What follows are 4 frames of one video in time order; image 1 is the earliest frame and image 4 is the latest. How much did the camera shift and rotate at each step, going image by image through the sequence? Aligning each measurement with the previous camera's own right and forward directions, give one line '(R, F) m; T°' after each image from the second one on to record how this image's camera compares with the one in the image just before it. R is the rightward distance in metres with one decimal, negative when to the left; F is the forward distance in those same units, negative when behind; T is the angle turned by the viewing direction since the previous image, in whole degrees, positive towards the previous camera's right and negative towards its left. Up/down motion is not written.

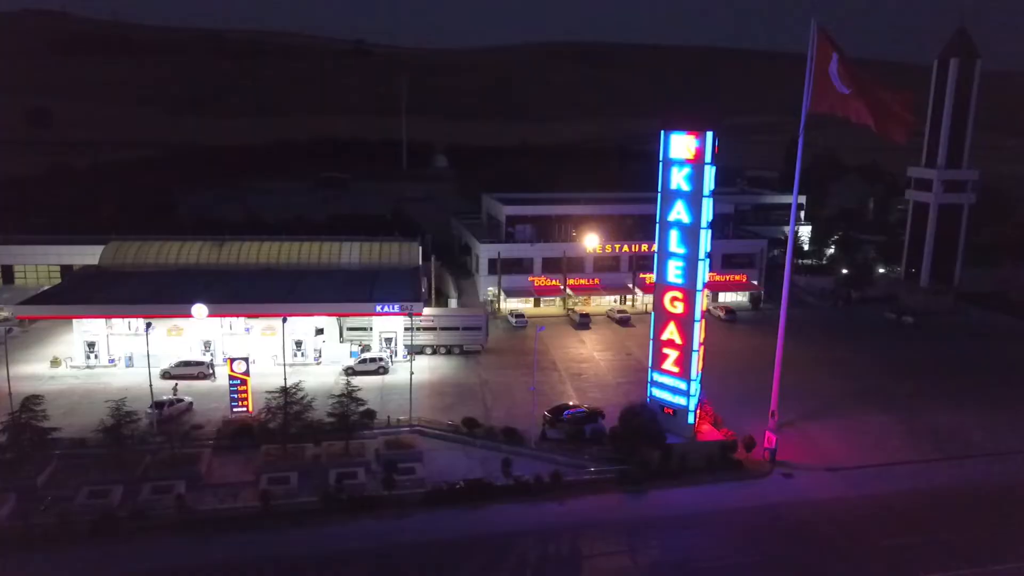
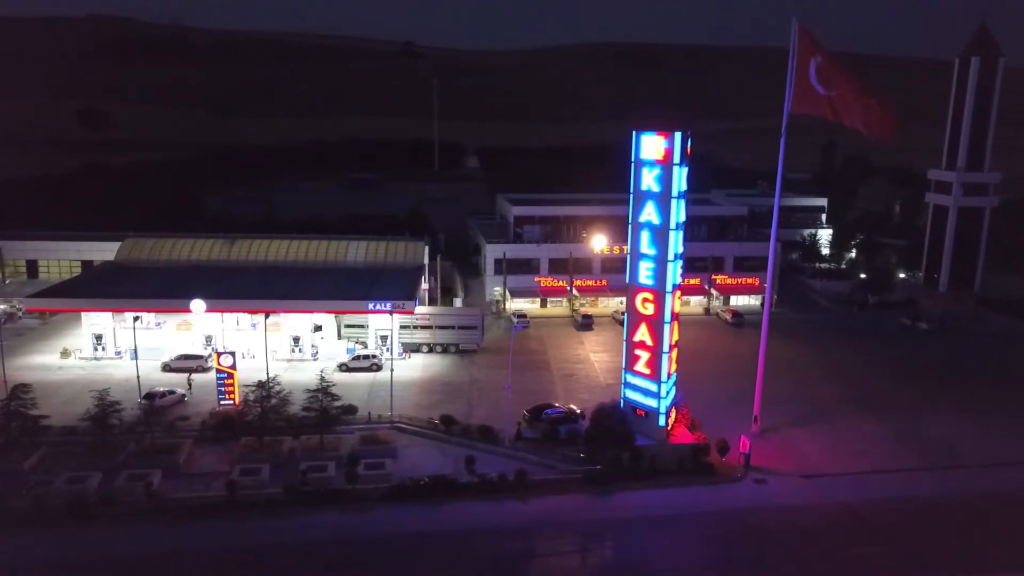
(+1.8, 0.0) m; -3°
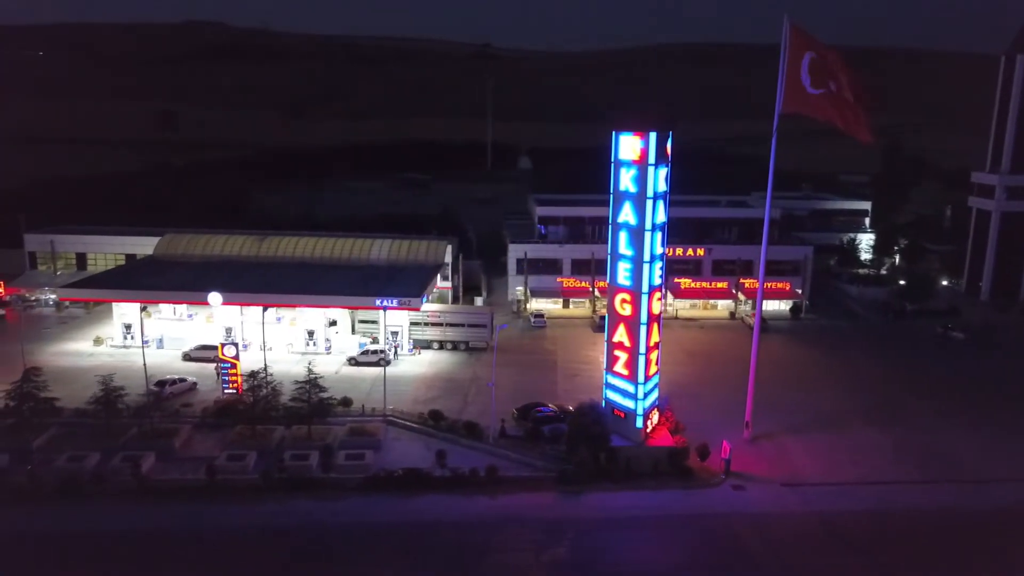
(+2.2, -0.1) m; -5°
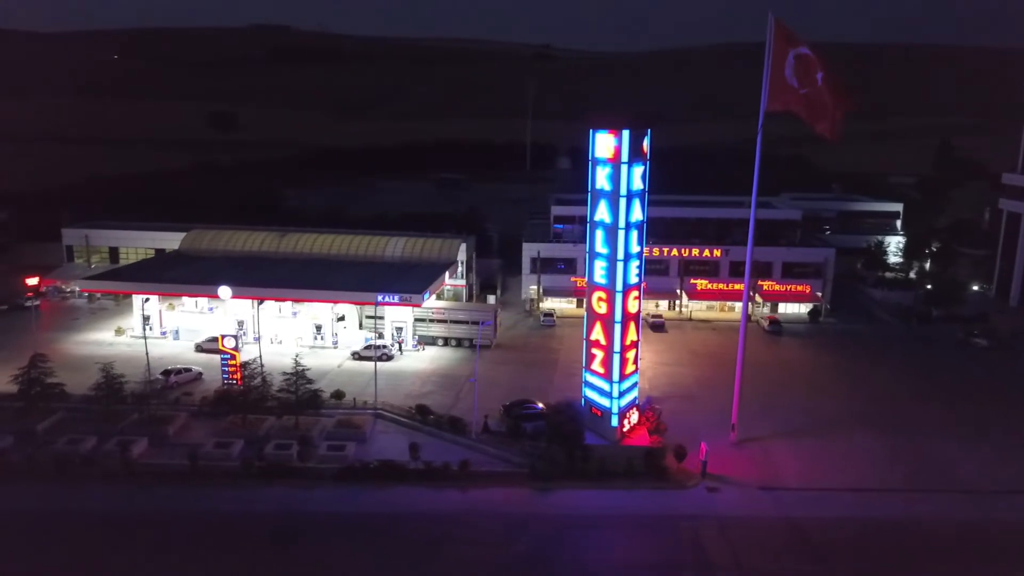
(+1.8, -0.1) m; -4°
